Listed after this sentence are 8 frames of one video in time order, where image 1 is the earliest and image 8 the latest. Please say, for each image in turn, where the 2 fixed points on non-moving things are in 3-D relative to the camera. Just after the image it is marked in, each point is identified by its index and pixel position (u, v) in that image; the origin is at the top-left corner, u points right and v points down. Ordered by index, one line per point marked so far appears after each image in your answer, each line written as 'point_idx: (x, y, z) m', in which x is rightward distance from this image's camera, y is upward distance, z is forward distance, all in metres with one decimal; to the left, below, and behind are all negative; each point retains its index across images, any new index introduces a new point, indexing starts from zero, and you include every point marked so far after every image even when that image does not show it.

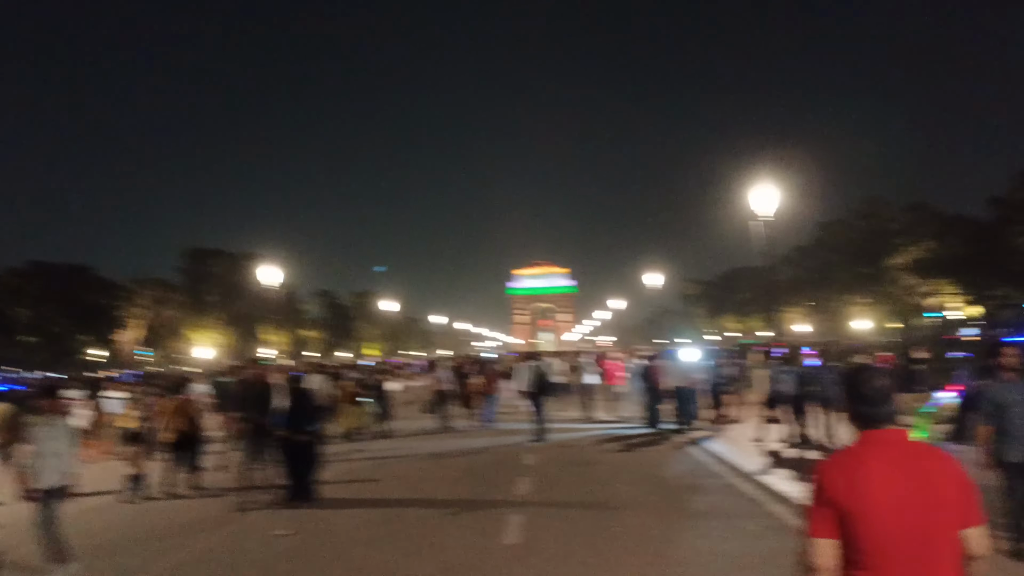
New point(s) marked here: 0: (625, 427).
0: (+2.2, -2.8, +19.2) m
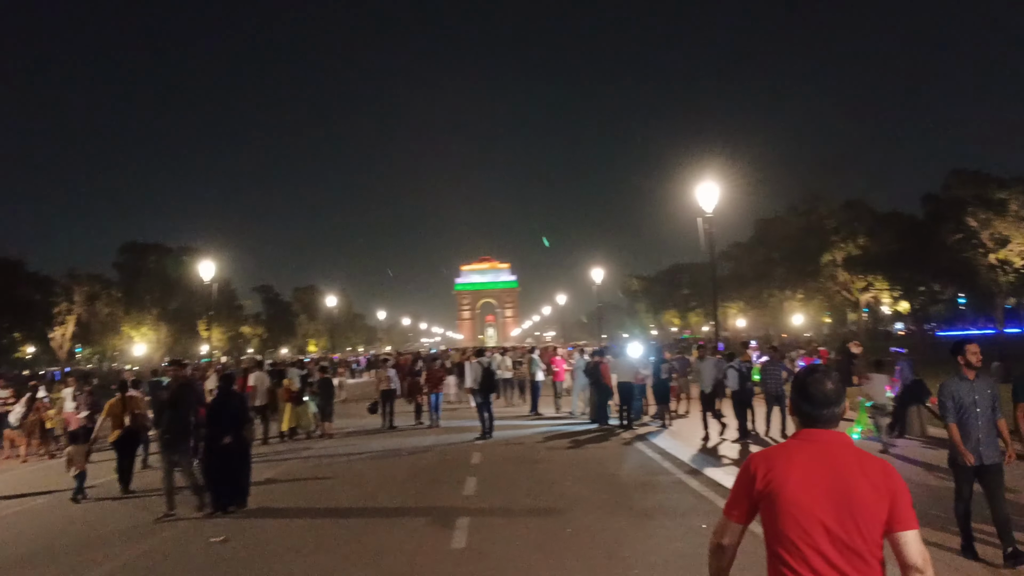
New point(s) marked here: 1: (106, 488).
0: (+1.1, -2.8, +19.3) m
1: (-4.4, -2.2, +10.7) m
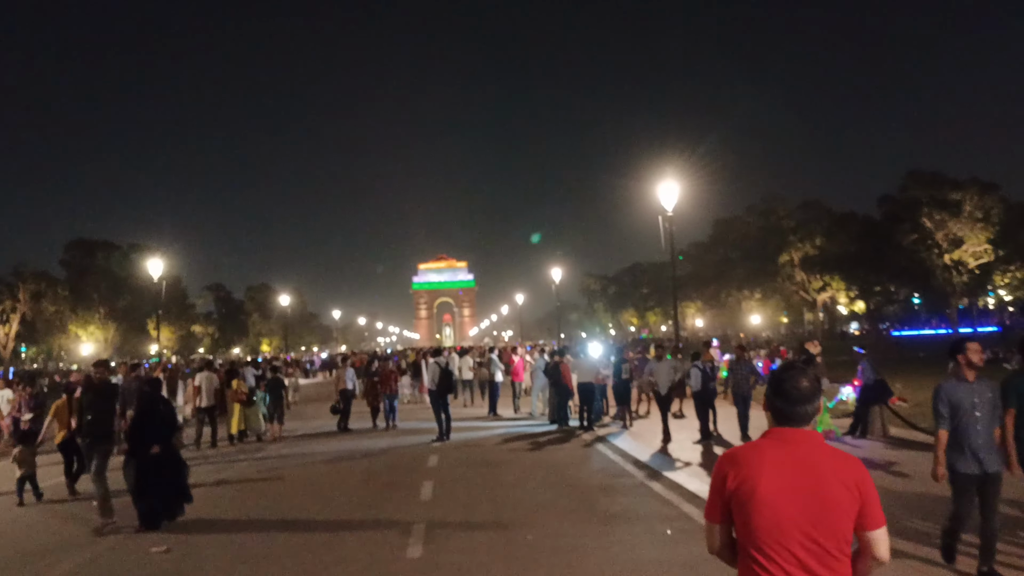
0: (+0.3, -2.7, +19.1) m
1: (-4.9, -2.1, +10.3) m
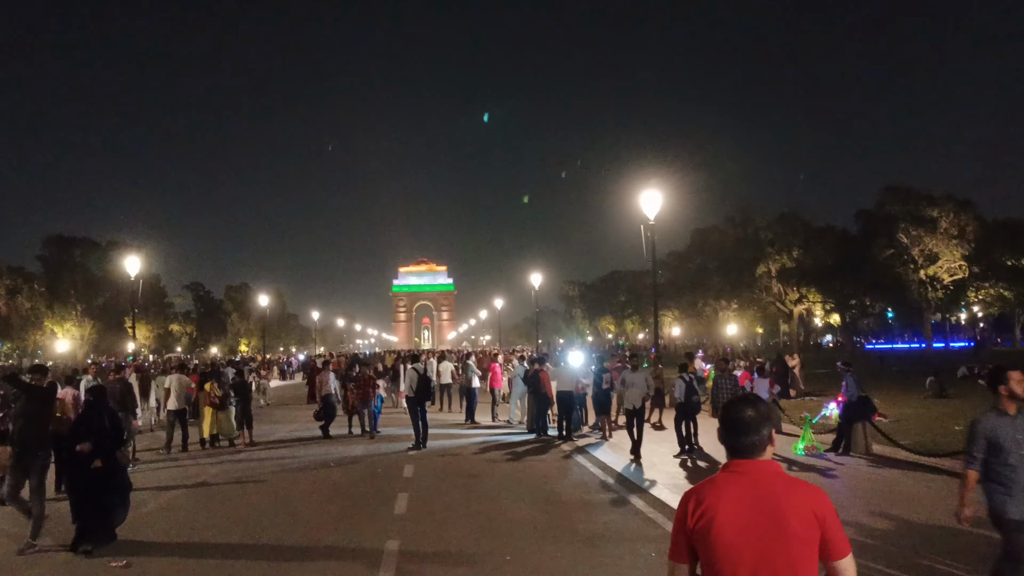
0: (-0.2, -2.9, +19.1) m
1: (-5.1, -2.1, +10.2) m
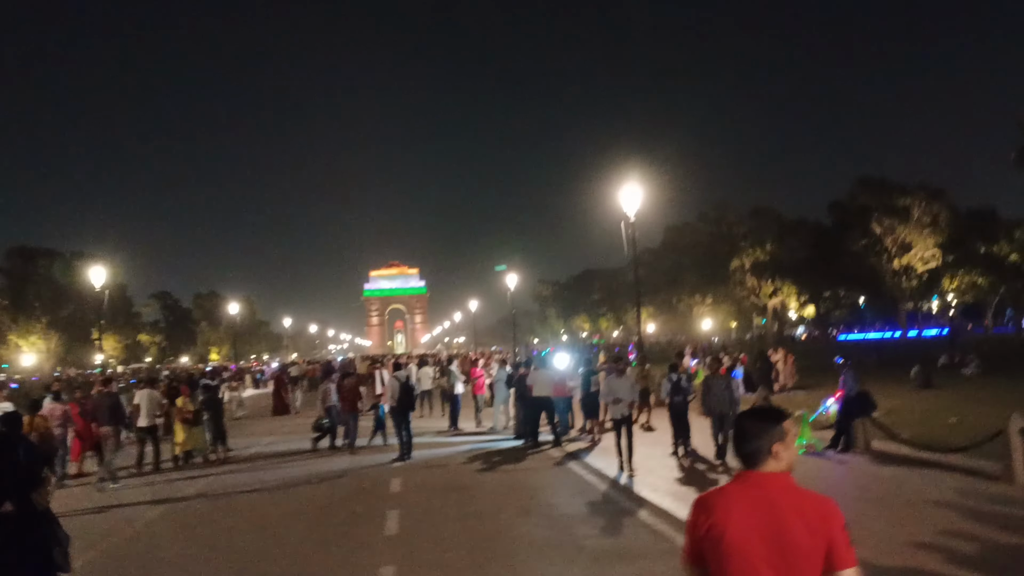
0: (-0.6, -2.9, +19.0) m
1: (-5.3, -2.3, +9.9) m
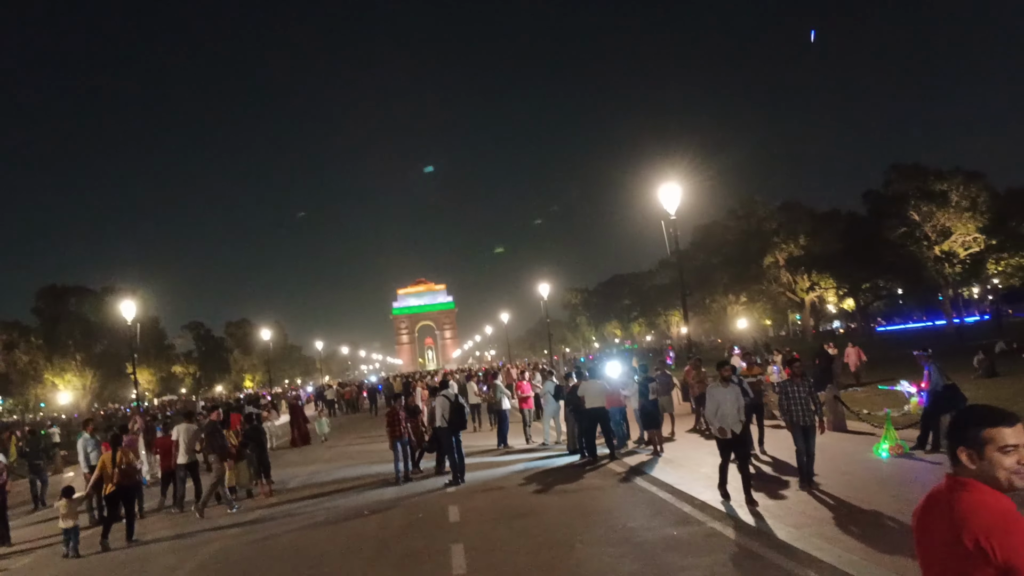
0: (+0.2, -3.1, +18.7) m
1: (-4.8, -2.7, +9.8) m
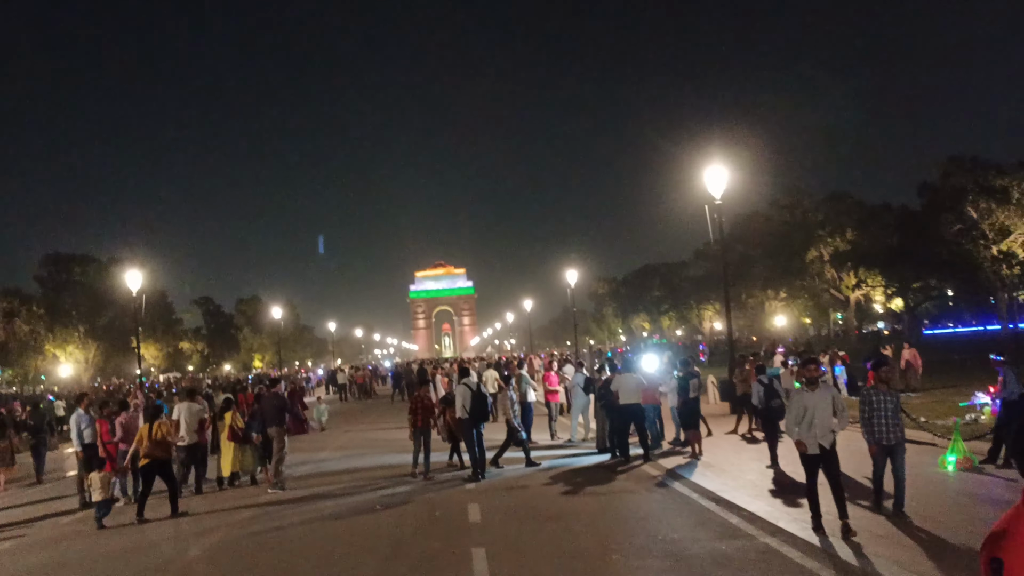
0: (+0.5, -2.8, +17.5) m
1: (-4.7, -2.3, +8.7) m
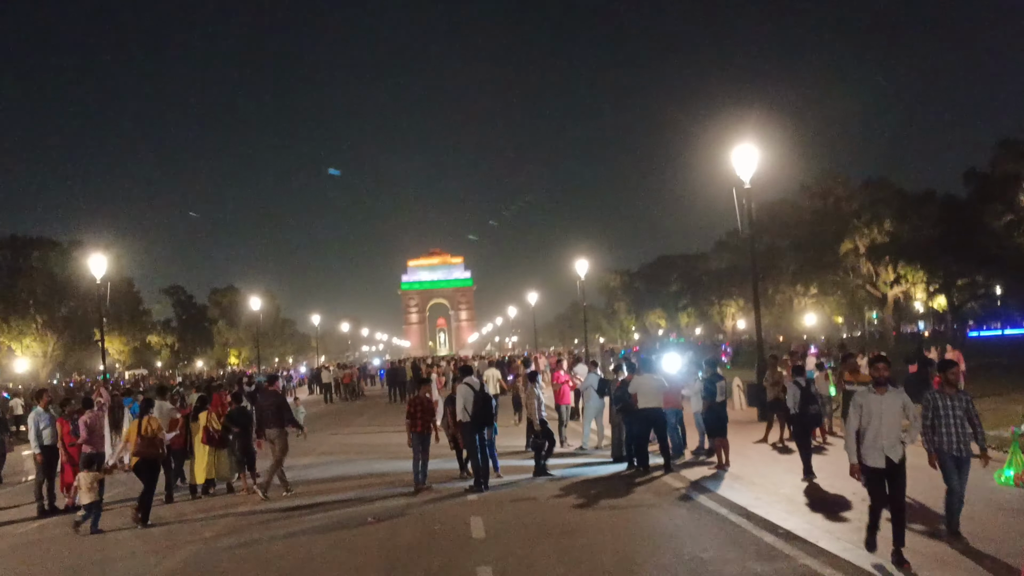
0: (+0.5, -2.7, +15.4) m
1: (-4.8, -2.1, +6.7) m
